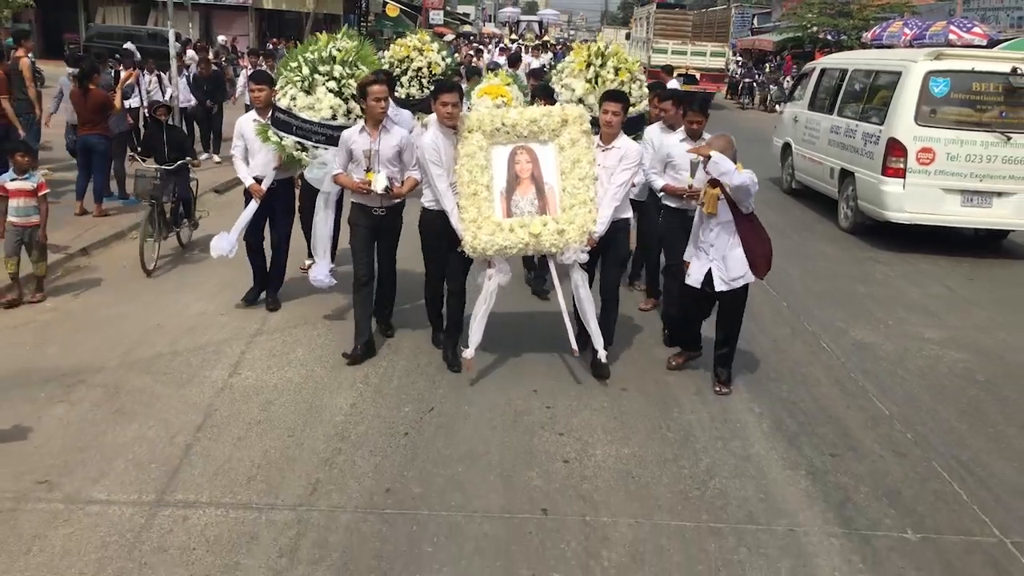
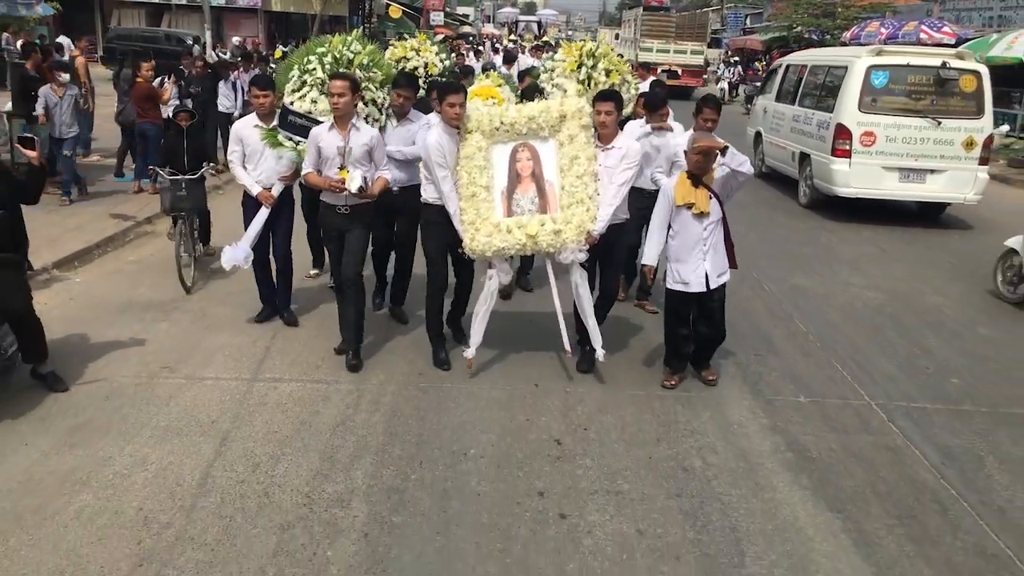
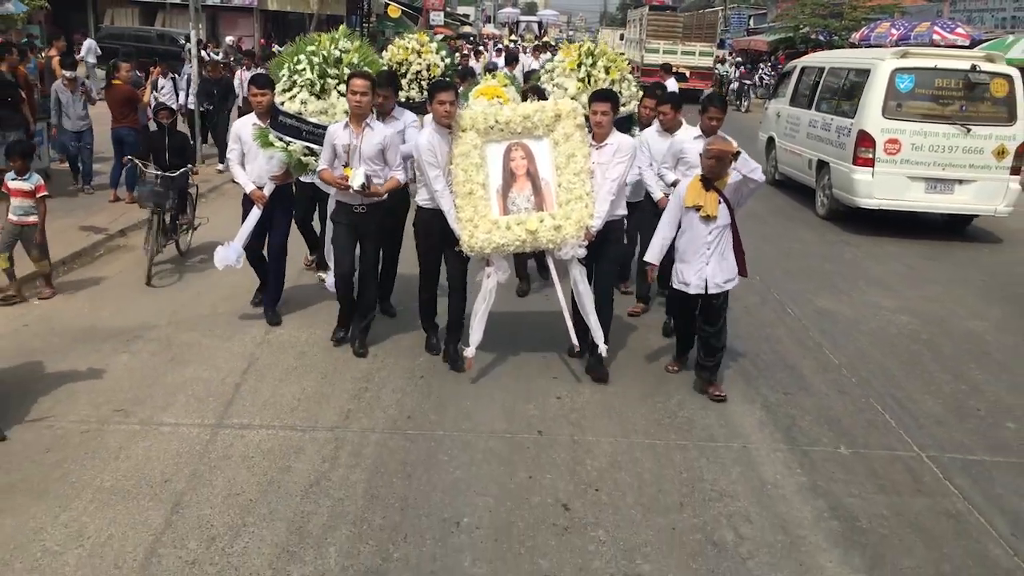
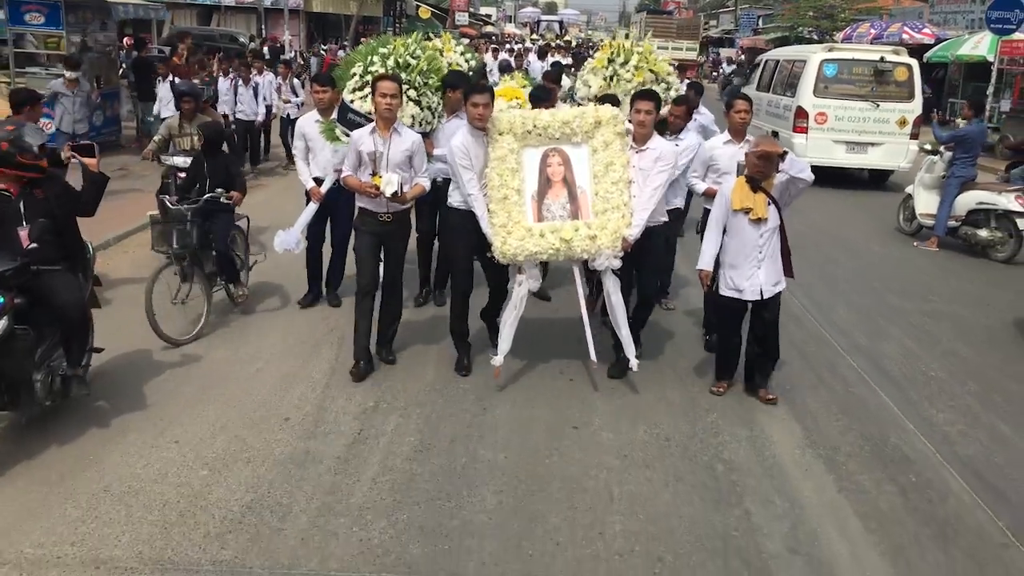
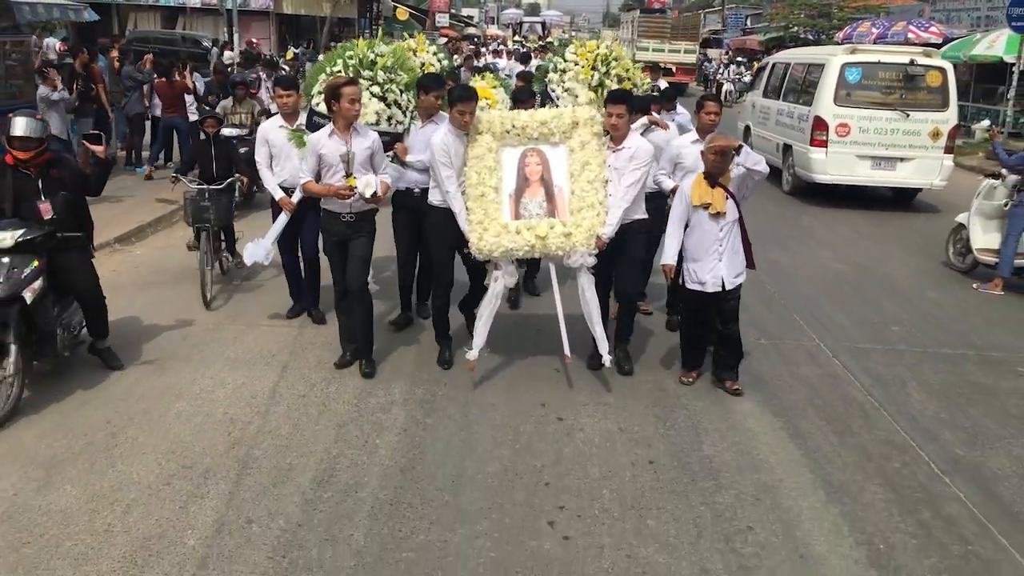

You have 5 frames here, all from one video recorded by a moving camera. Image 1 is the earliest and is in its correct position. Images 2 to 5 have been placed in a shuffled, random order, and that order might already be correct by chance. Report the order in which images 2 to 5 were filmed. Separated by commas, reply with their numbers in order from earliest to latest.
3, 2, 5, 4
